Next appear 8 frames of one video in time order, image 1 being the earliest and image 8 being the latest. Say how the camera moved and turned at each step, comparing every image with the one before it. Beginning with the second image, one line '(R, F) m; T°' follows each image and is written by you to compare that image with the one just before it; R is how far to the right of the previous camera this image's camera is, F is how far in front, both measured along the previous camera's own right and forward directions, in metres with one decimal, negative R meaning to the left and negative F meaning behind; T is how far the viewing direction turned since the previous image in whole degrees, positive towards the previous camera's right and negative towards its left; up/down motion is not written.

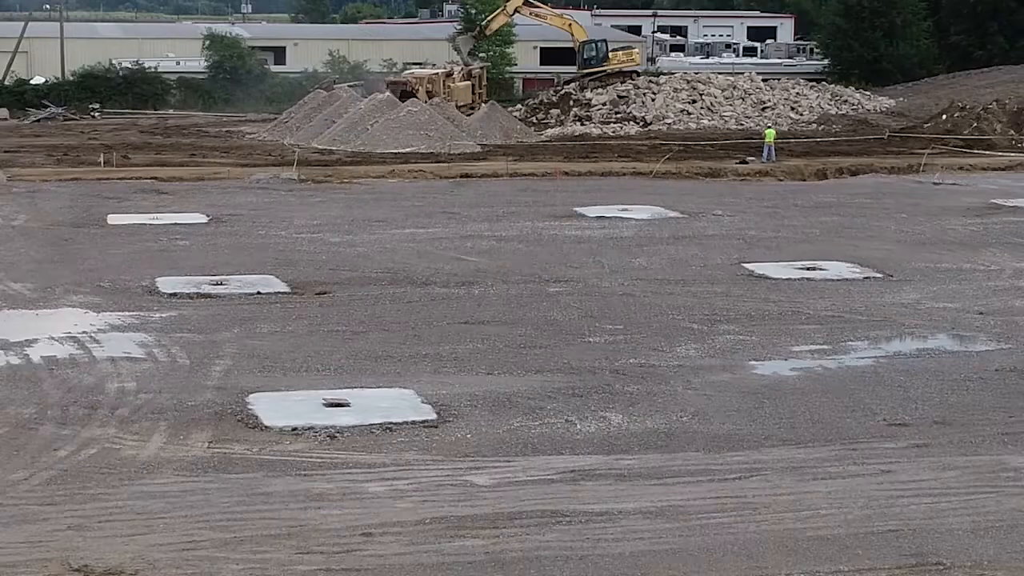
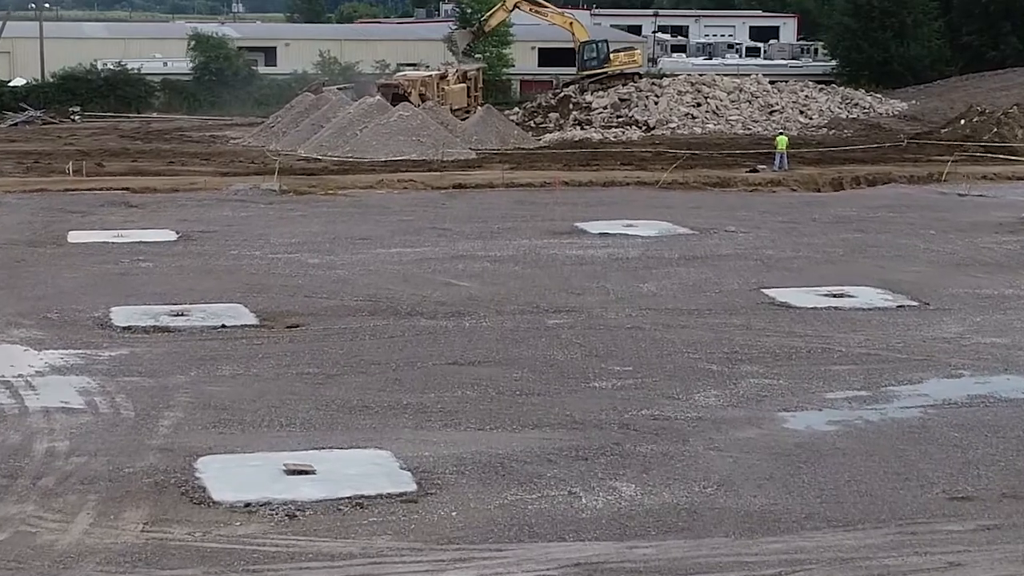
(0.0, +1.6) m; 0°
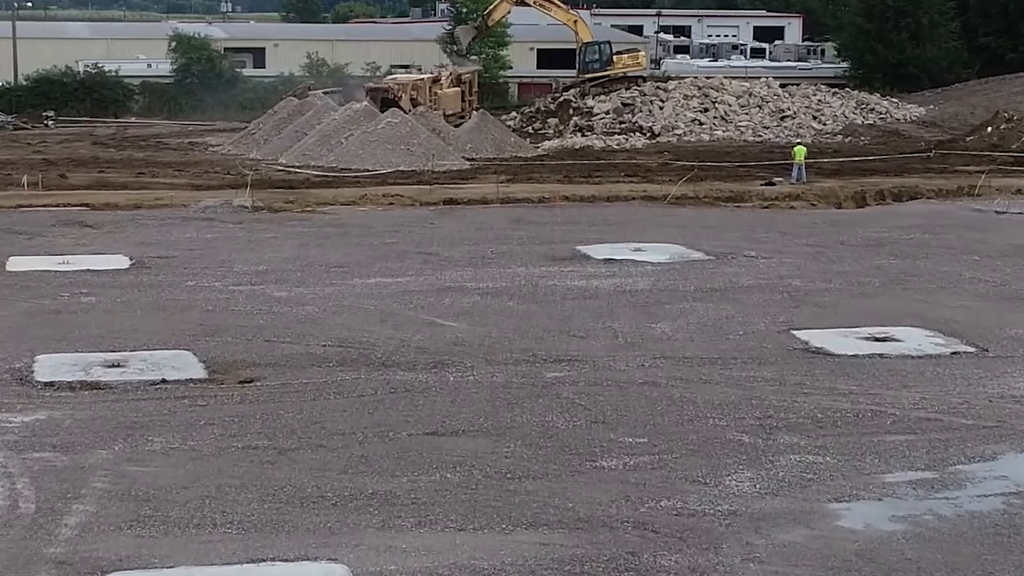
(0.0, +2.0) m; 0°
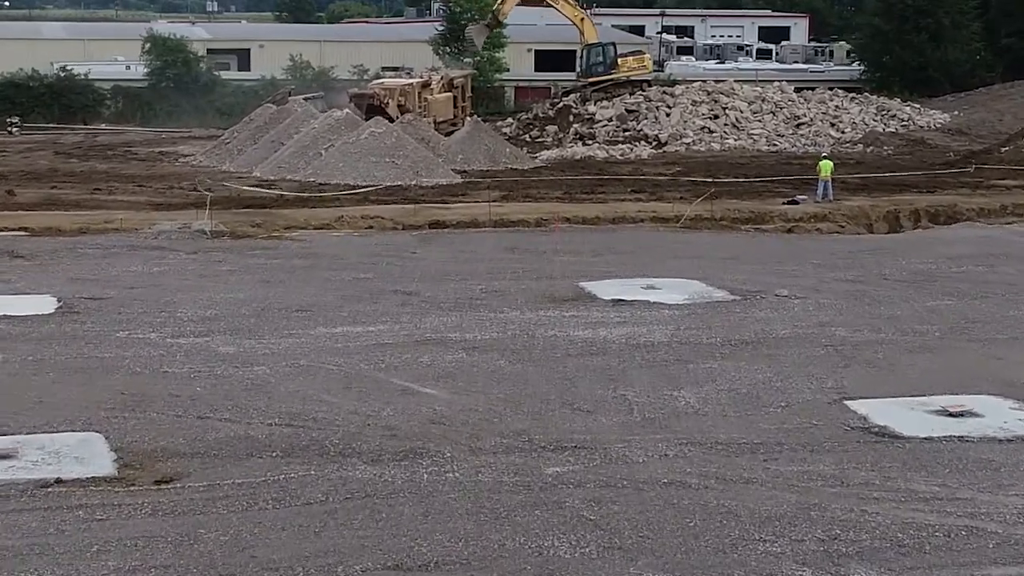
(0.0, +2.4) m; 0°
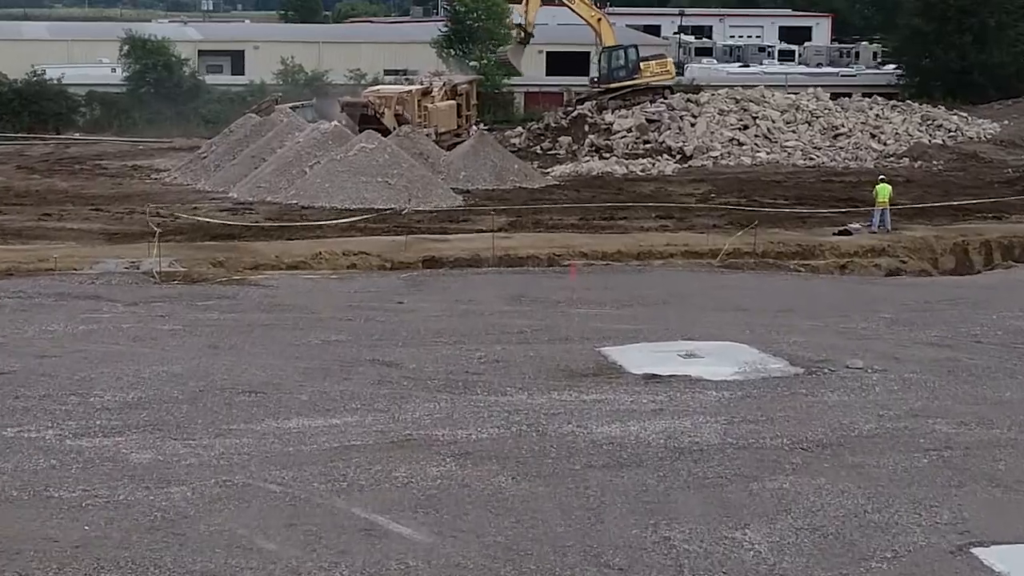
(0.0, +3.0) m; 0°
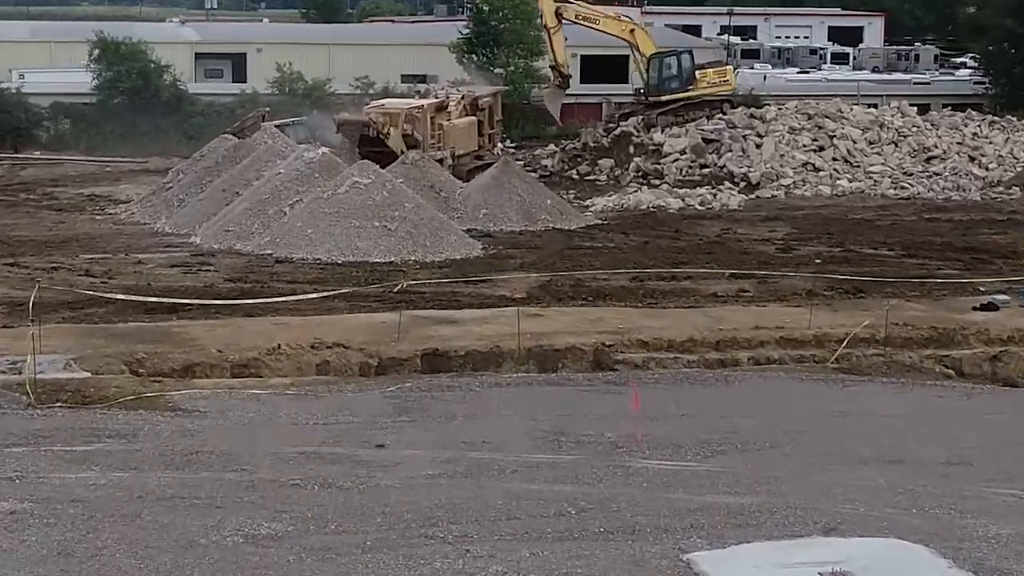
(0.0, +4.8) m; -1°
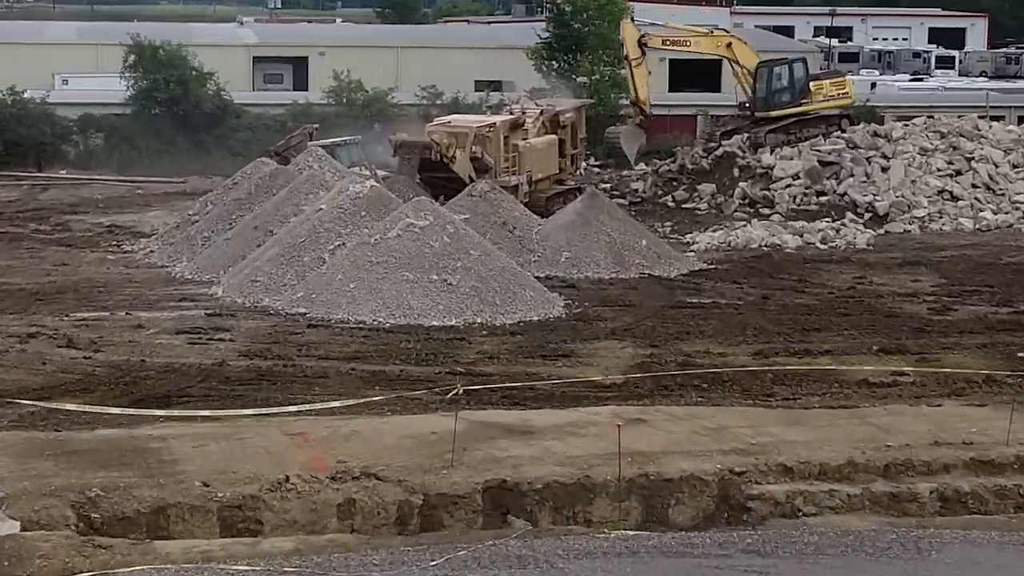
(-0.1, +3.4) m; -2°
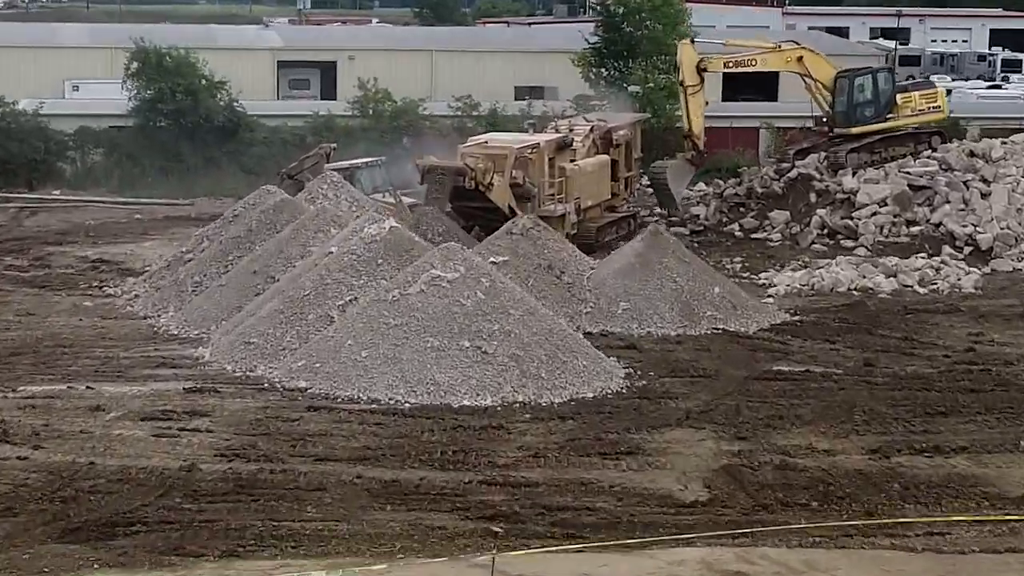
(-0.1, +2.8) m; -1°
